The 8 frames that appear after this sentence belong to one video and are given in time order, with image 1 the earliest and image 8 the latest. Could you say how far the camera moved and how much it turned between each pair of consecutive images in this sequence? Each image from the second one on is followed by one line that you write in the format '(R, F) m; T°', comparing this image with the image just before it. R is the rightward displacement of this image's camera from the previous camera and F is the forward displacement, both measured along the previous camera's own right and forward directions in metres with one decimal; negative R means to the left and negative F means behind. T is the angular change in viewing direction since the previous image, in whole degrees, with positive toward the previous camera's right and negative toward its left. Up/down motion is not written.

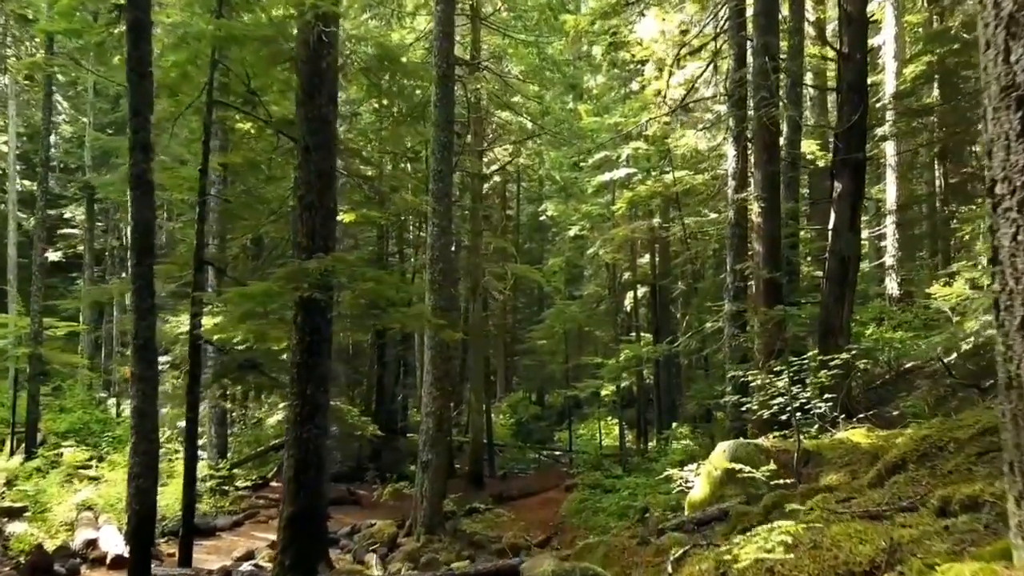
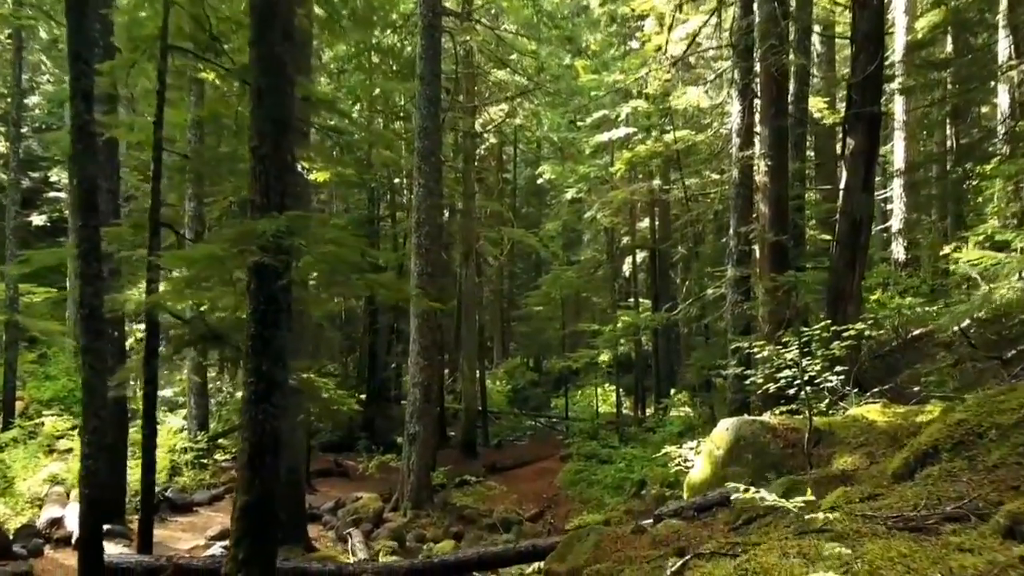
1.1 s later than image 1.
(+0.1, +0.7) m; 0°
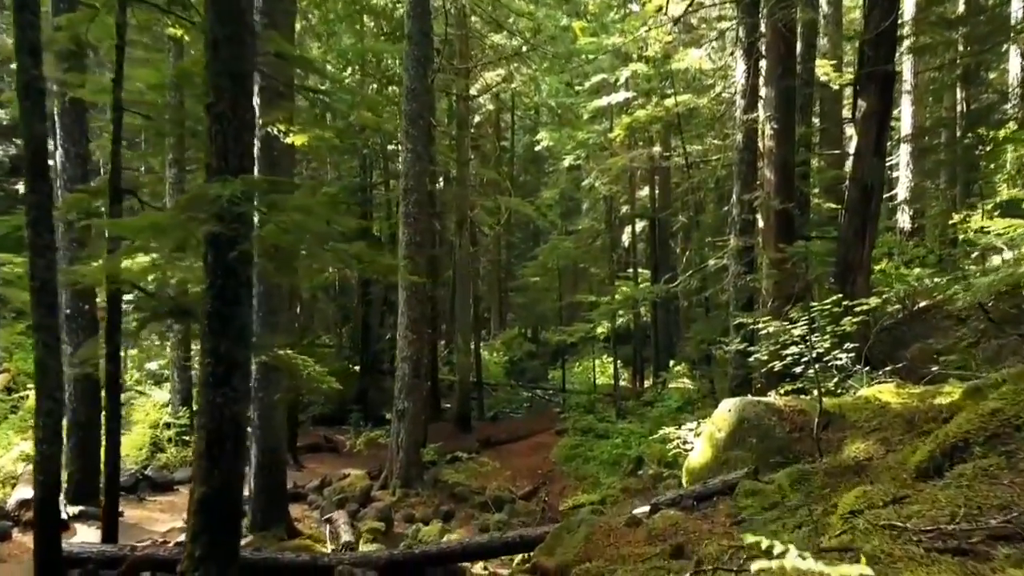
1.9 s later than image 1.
(+0.1, +0.6) m; 0°
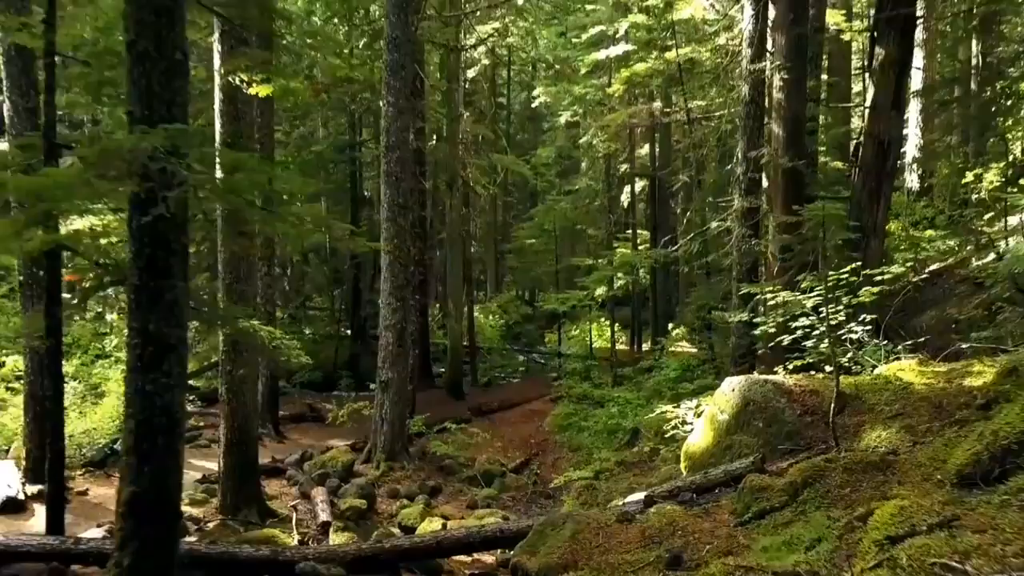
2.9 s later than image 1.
(+0.2, +0.7) m; 0°
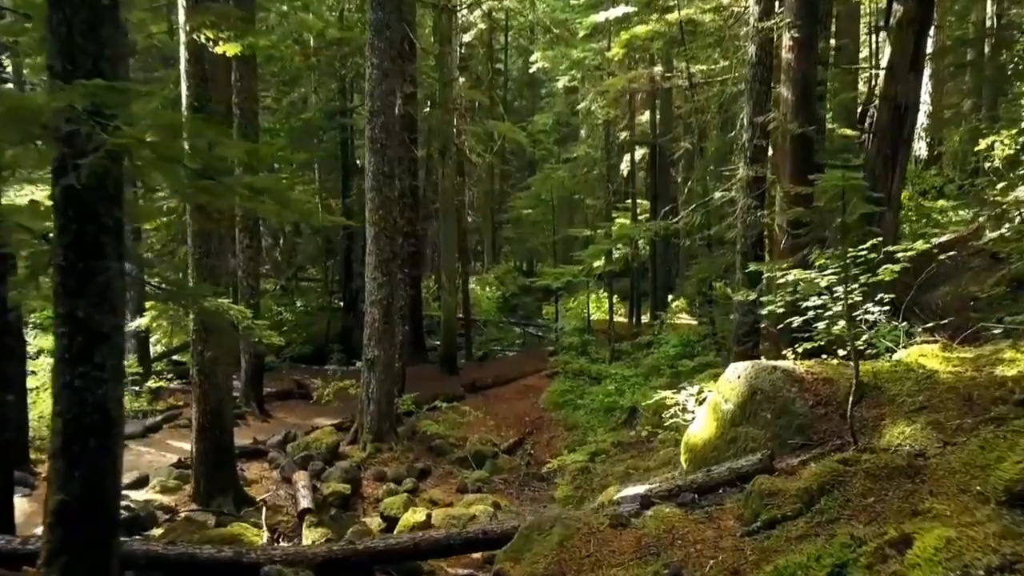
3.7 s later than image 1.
(+0.1, +0.6) m; 0°
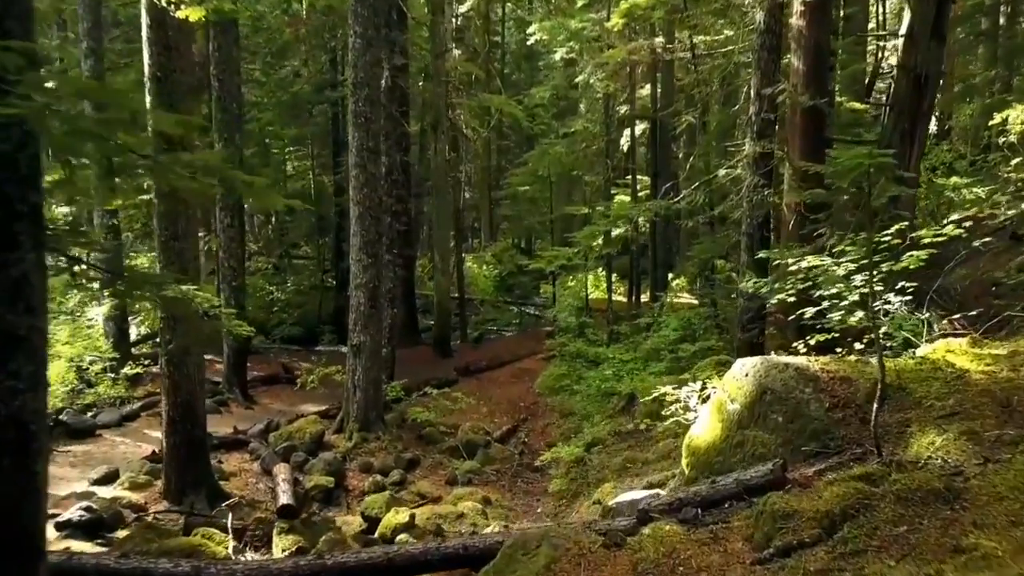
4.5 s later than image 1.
(+0.1, +0.6) m; 0°
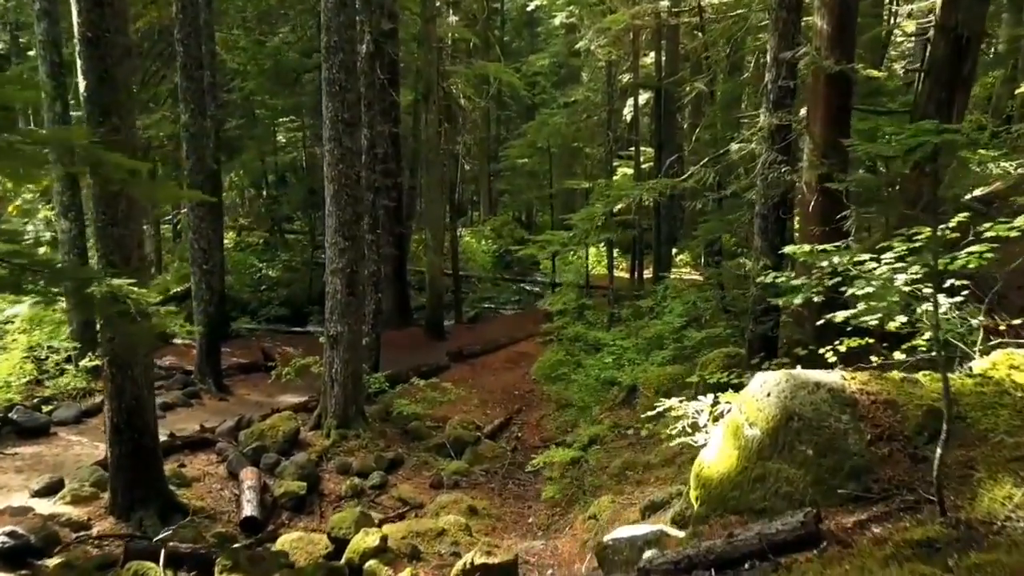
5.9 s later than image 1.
(+0.2, +0.9) m; 0°
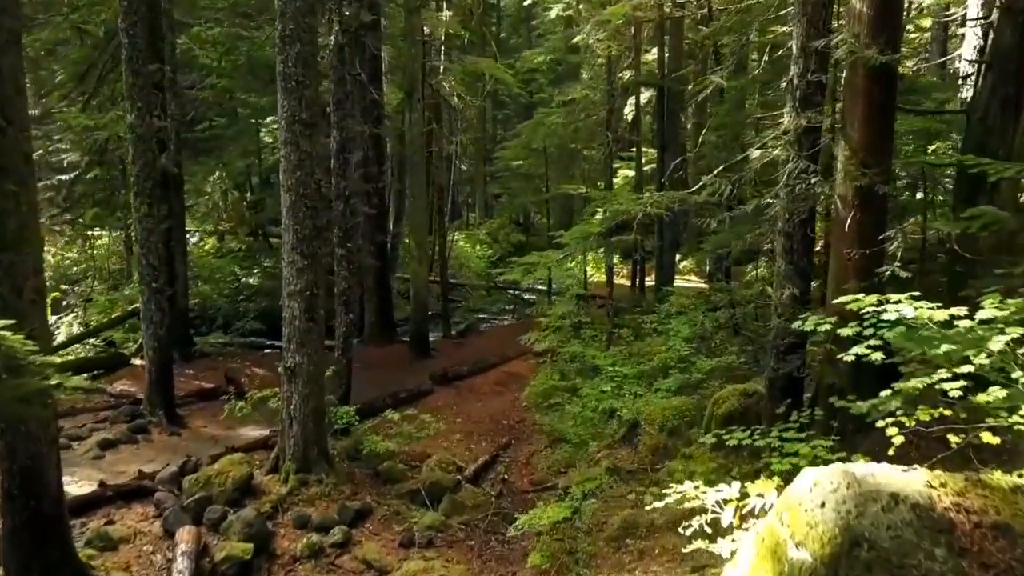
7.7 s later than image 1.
(+0.2, +1.3) m; 0°
